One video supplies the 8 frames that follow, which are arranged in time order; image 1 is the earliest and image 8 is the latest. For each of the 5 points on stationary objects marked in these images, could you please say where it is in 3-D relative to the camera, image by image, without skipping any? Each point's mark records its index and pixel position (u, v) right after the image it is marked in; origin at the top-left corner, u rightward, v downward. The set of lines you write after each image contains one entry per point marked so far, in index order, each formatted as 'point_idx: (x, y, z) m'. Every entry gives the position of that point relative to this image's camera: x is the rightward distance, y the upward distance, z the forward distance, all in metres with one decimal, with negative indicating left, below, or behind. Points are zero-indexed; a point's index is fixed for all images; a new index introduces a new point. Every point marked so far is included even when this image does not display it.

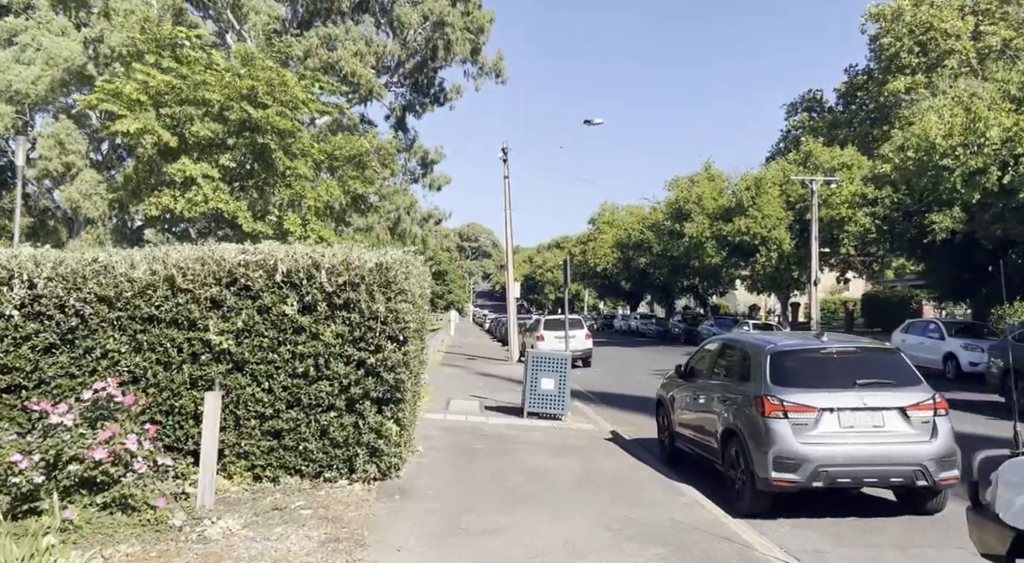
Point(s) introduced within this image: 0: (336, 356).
0: (-1.6, -0.7, +6.7) m
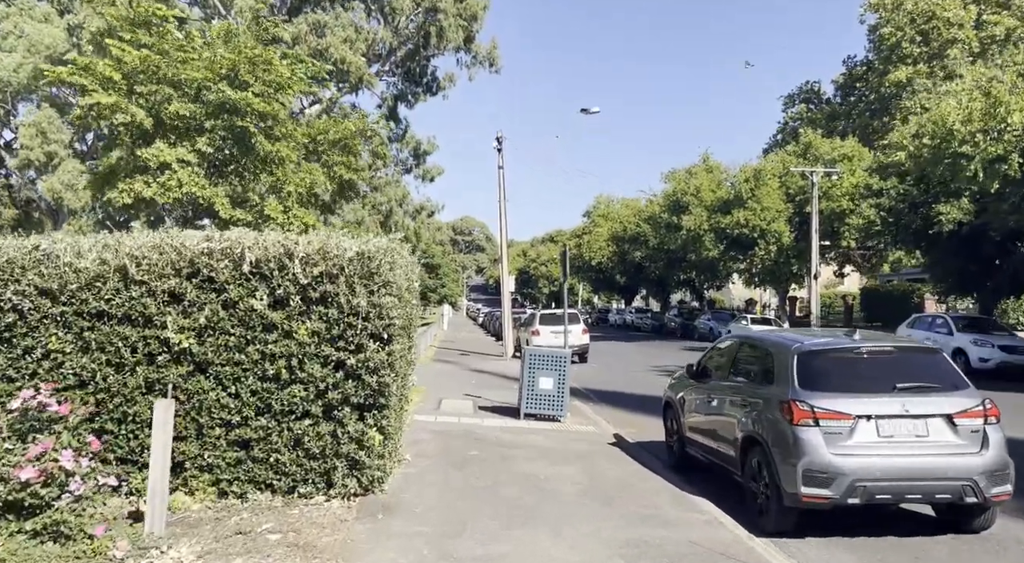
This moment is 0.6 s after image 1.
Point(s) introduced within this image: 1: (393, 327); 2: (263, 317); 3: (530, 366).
0: (-1.6, -0.6, +6.0) m
1: (-1.0, -0.4, +6.2) m
2: (-2.0, -0.3, +5.9) m
3: (+0.3, -1.3, +11.0) m
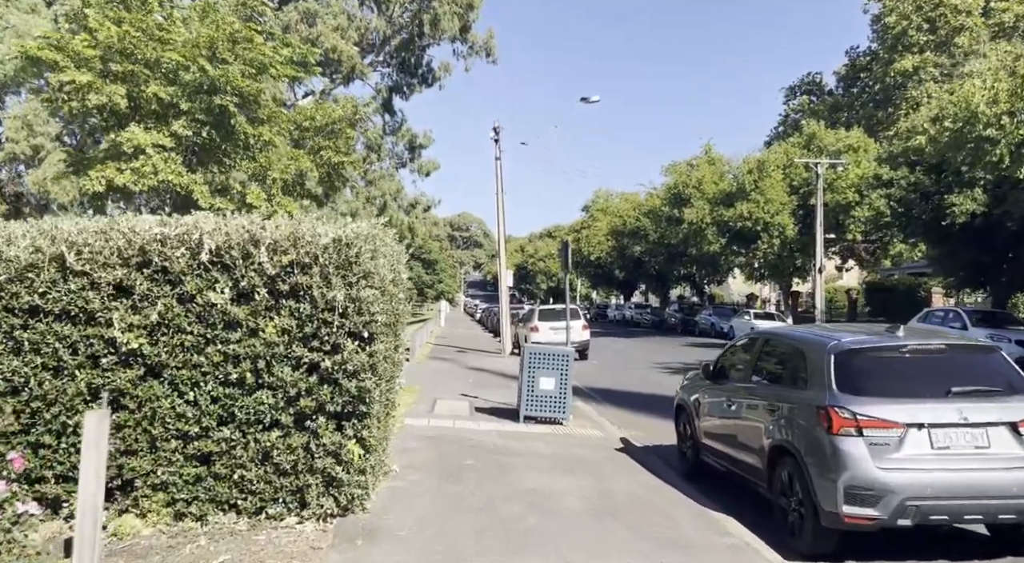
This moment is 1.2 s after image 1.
0: (-1.6, -0.5, +5.2) m
1: (-1.0, -0.3, +5.4) m
2: (-2.0, -0.2, +5.2) m
3: (+0.2, -1.2, +10.3) m
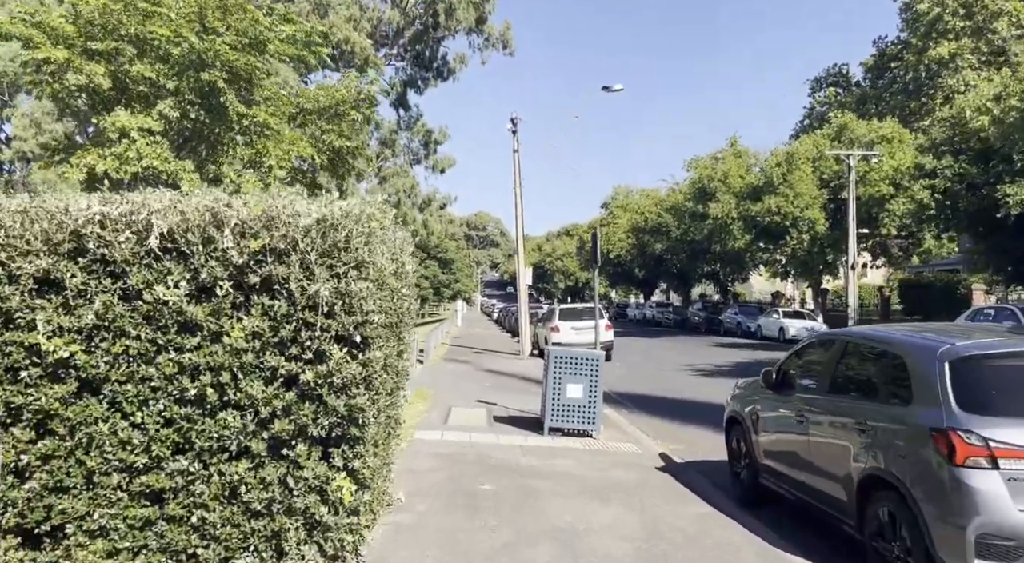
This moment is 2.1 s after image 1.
0: (-1.5, -0.5, +4.1) m
1: (-0.8, -0.3, +4.3) m
2: (-1.8, -0.2, +4.1) m
3: (+0.5, -1.1, +9.1) m
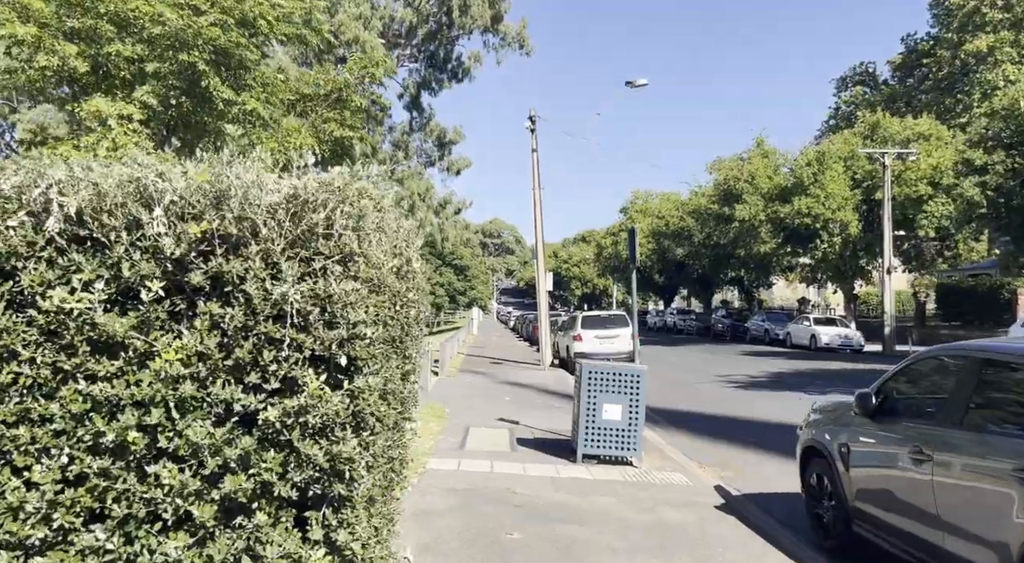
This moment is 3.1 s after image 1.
0: (-1.3, -0.5, +2.9) m
1: (-0.6, -0.3, +3.1) m
2: (-1.7, -0.2, +2.9) m
3: (+0.8, -1.2, +7.9) m
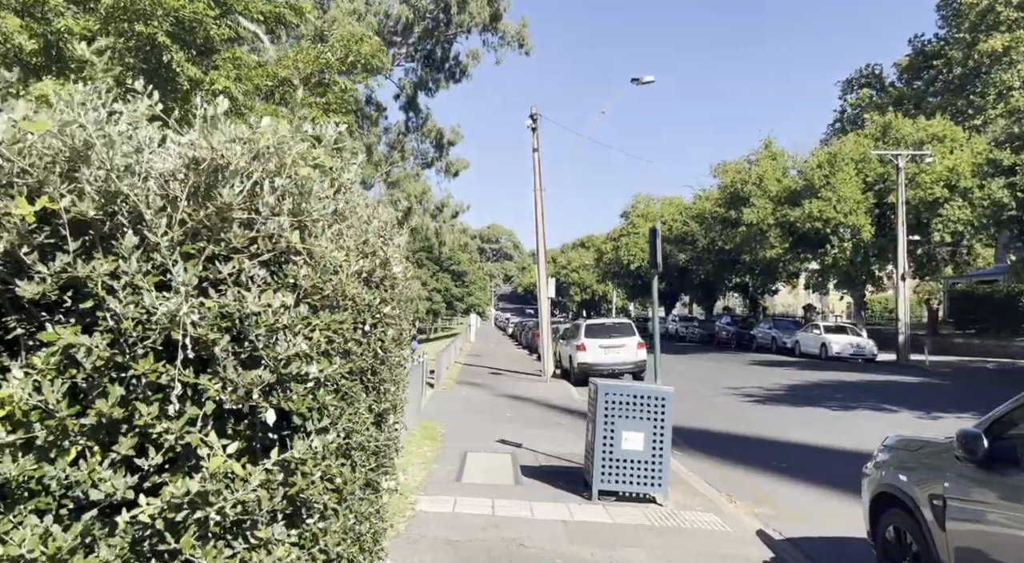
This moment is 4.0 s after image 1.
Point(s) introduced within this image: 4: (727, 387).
0: (-1.2, -0.5, +1.8) m
1: (-0.6, -0.3, +2.0) m
2: (-1.6, -0.2, +1.8) m
3: (+0.9, -1.2, +6.8) m
4: (+5.6, -2.7, +19.3) m
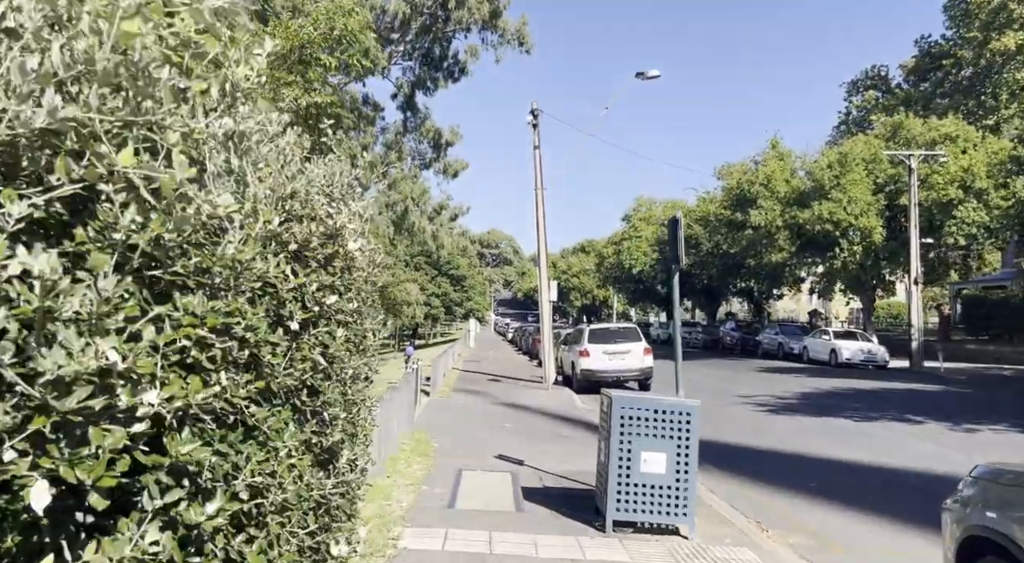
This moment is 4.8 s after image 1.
0: (-1.2, -0.5, +0.9) m
1: (-0.6, -0.2, +1.1) m
2: (-1.6, -0.1, +0.9) m
3: (+0.9, -1.2, +5.9) m
4: (+5.6, -2.8, +18.3) m
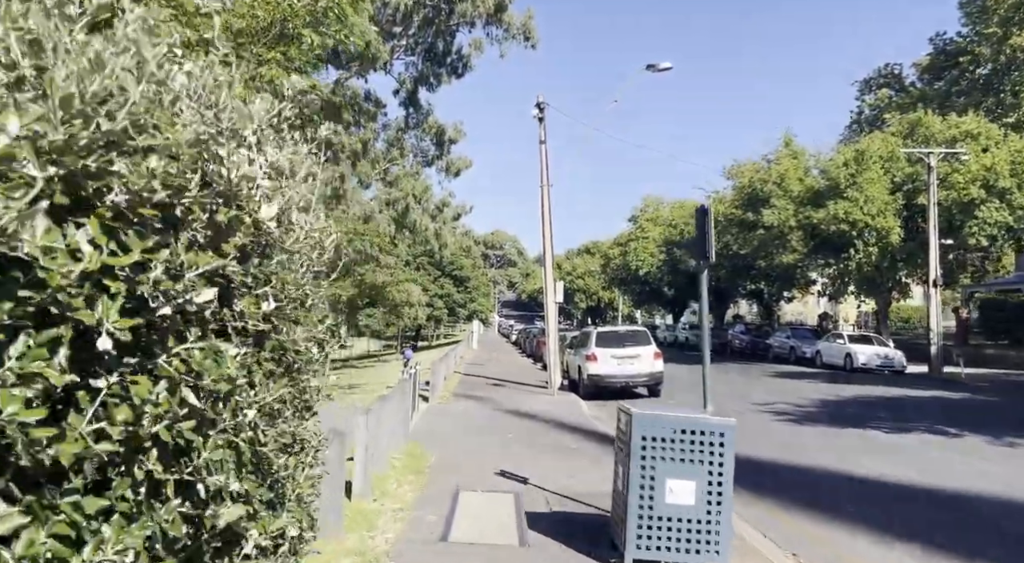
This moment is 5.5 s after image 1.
0: (-1.2, -0.4, 0.0) m
1: (-0.6, -0.2, +0.2) m
2: (-1.6, -0.1, 0.0) m
3: (+0.9, -1.2, +5.0) m
4: (+5.7, -2.8, +17.4) m
